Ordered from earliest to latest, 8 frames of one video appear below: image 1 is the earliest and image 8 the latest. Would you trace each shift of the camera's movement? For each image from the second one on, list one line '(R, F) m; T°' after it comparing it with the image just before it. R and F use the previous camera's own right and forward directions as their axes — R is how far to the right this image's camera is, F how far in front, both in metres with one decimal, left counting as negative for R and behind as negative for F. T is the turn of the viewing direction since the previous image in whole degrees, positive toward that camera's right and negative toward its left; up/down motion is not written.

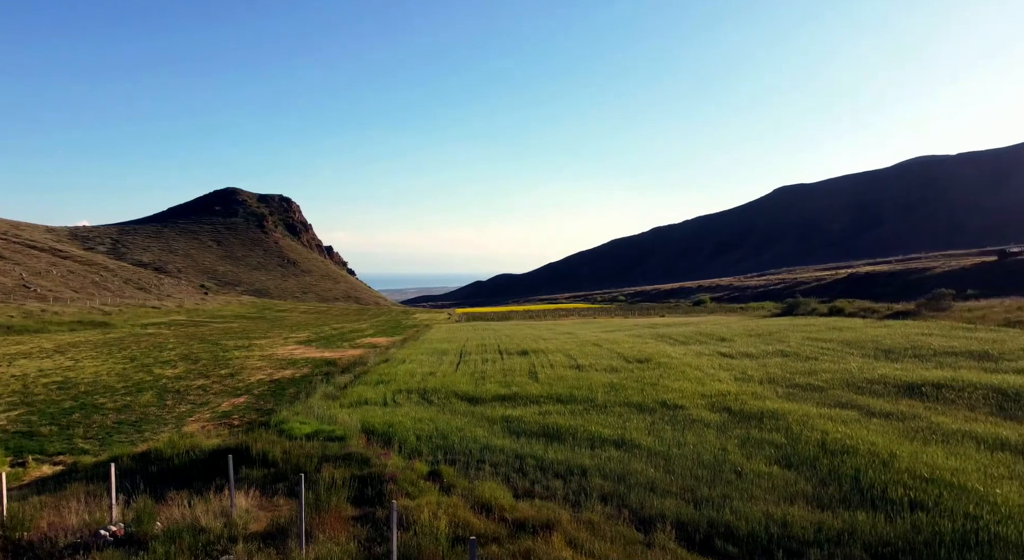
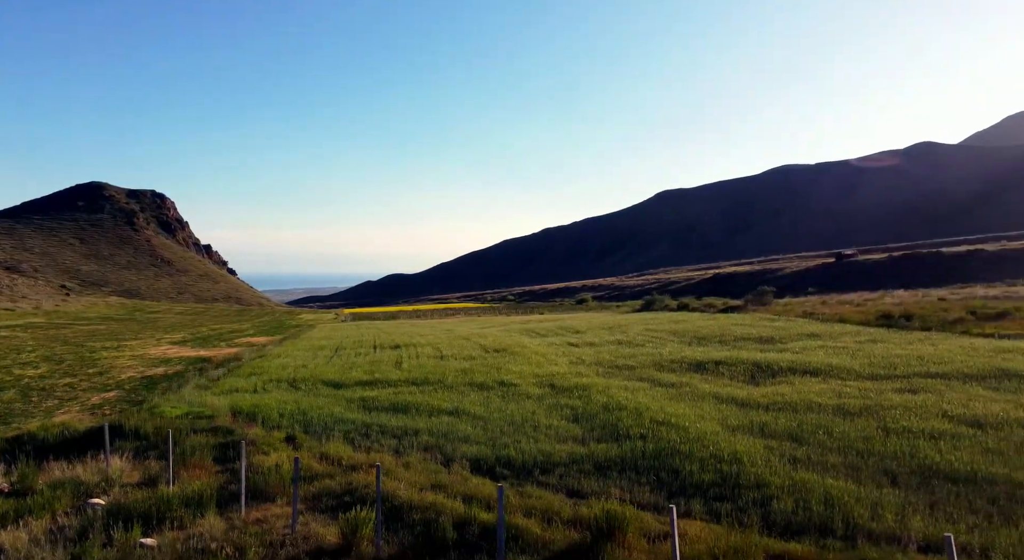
(+1.2, -3.7) m; +9°
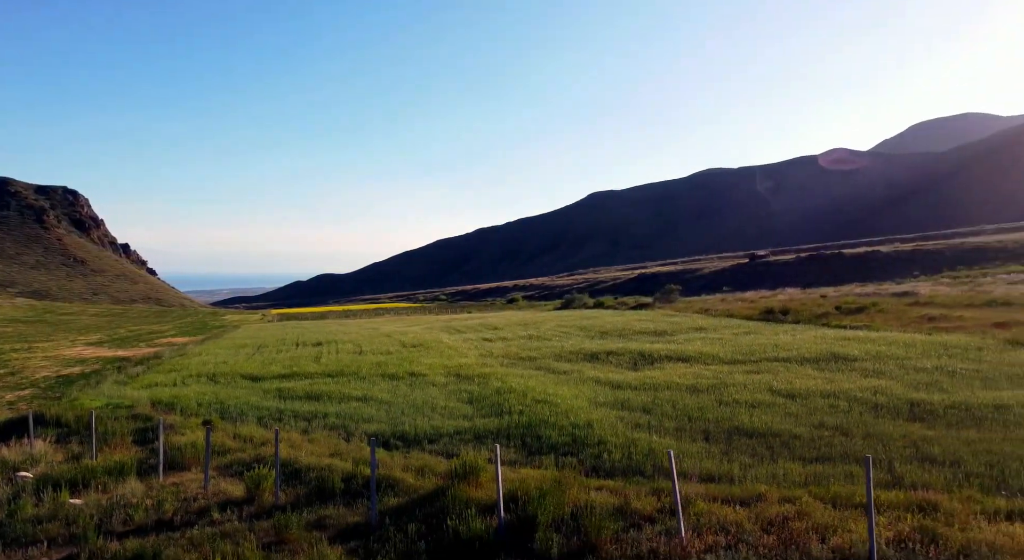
(+0.9, -2.4) m; +5°
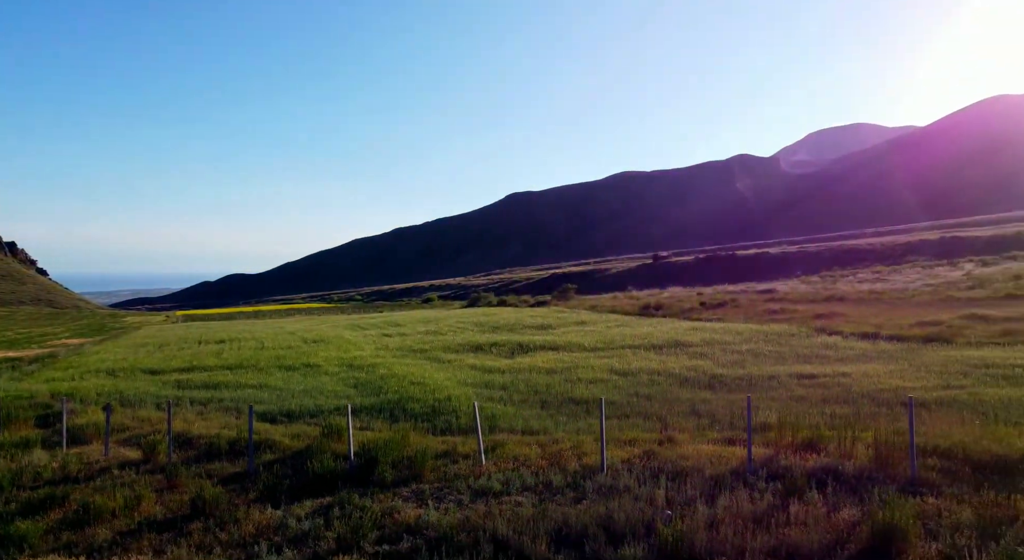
(+1.2, -2.9) m; +7°
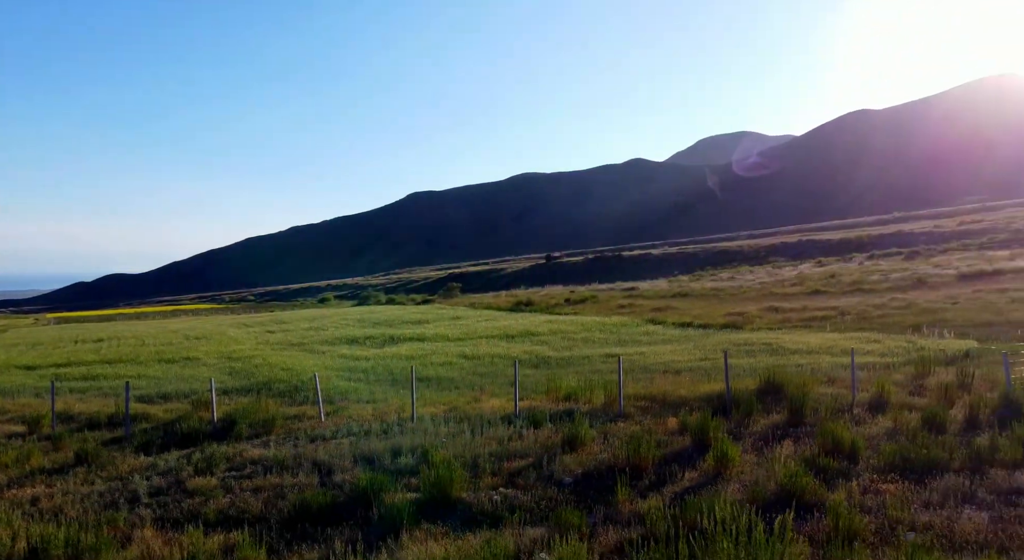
(+1.3, -3.3) m; +8°
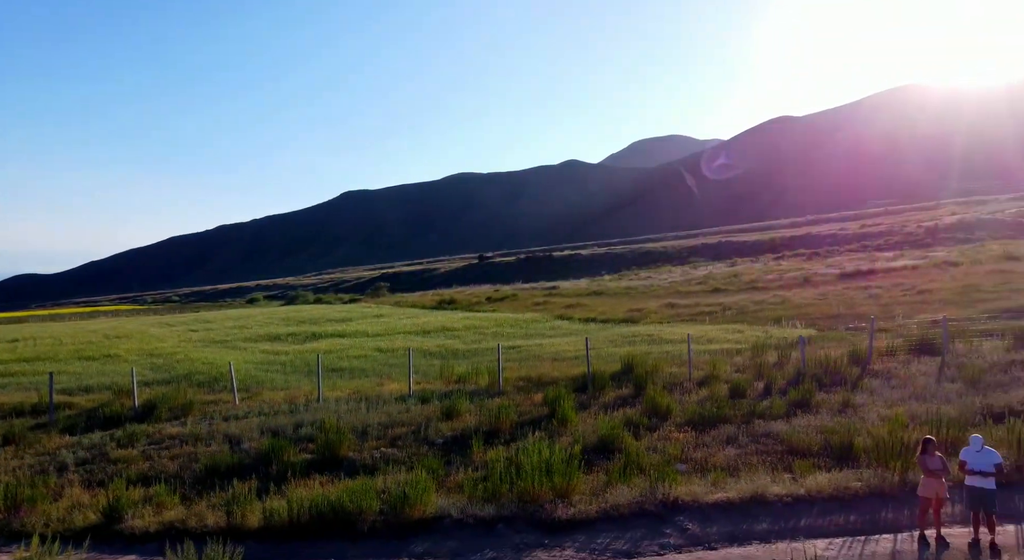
(+0.8, -2.0) m; +5°
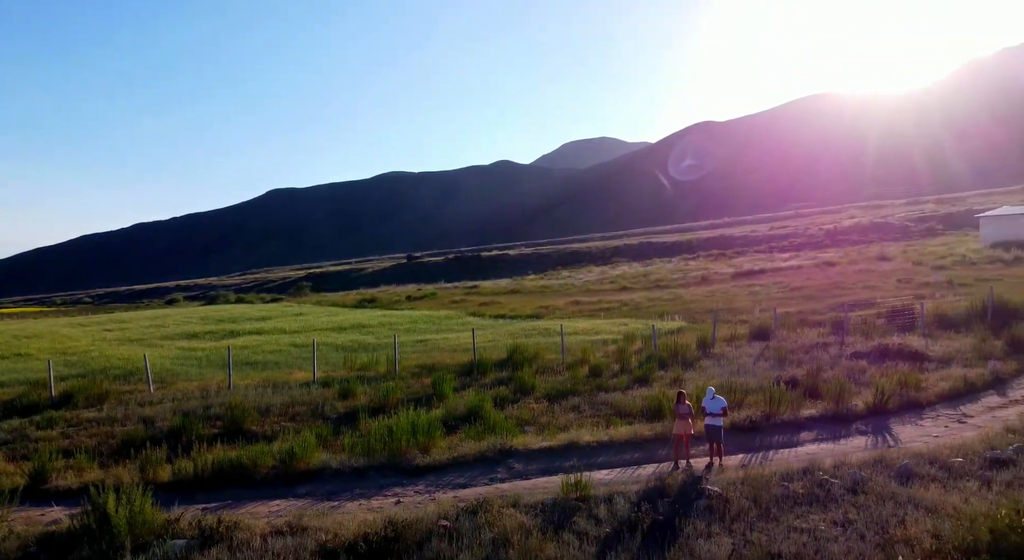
(+0.8, -1.9) m; +5°
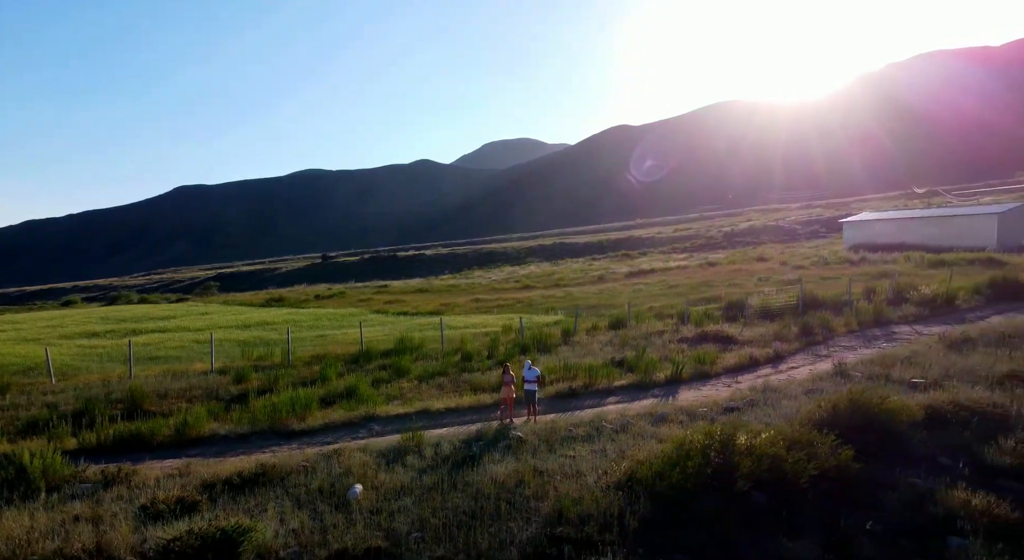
(+0.8, -2.0) m; +6°
